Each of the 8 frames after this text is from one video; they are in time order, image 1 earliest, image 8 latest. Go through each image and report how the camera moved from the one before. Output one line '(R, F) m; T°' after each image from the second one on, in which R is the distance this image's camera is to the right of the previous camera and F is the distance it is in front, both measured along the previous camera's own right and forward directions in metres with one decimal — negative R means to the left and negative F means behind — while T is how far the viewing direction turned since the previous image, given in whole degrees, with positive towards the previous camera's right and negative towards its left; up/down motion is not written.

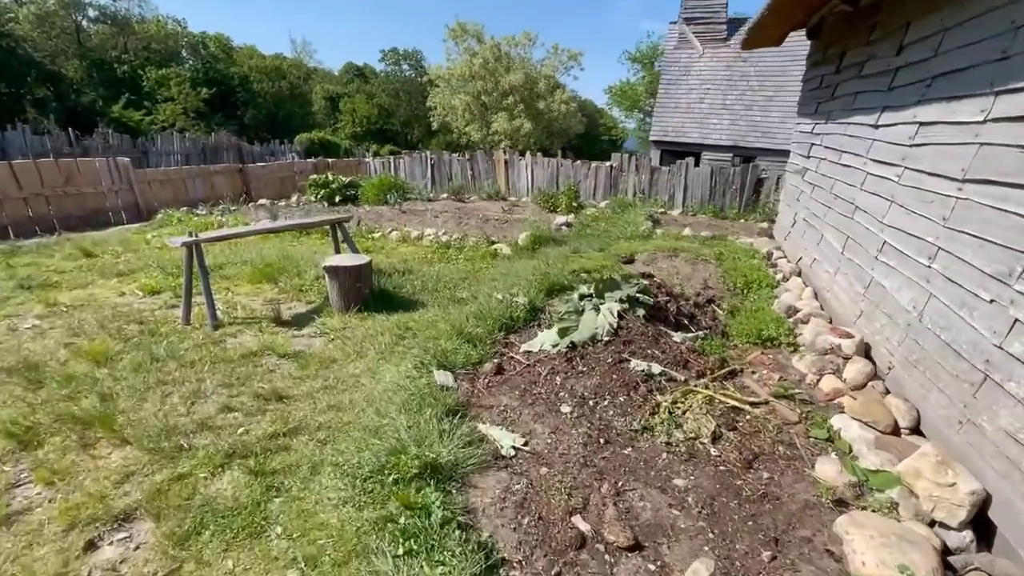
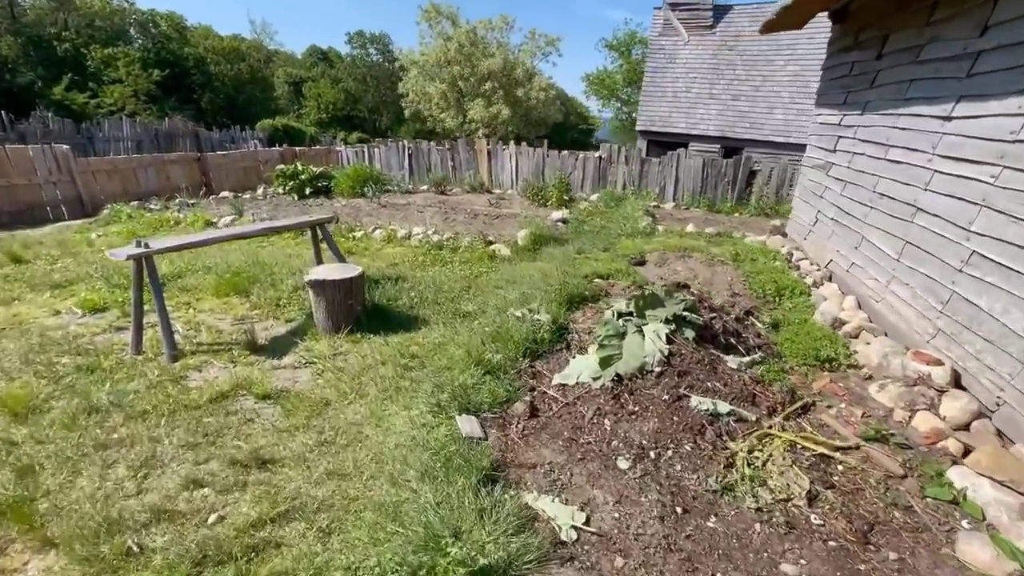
(-0.4, +0.6) m; +3°
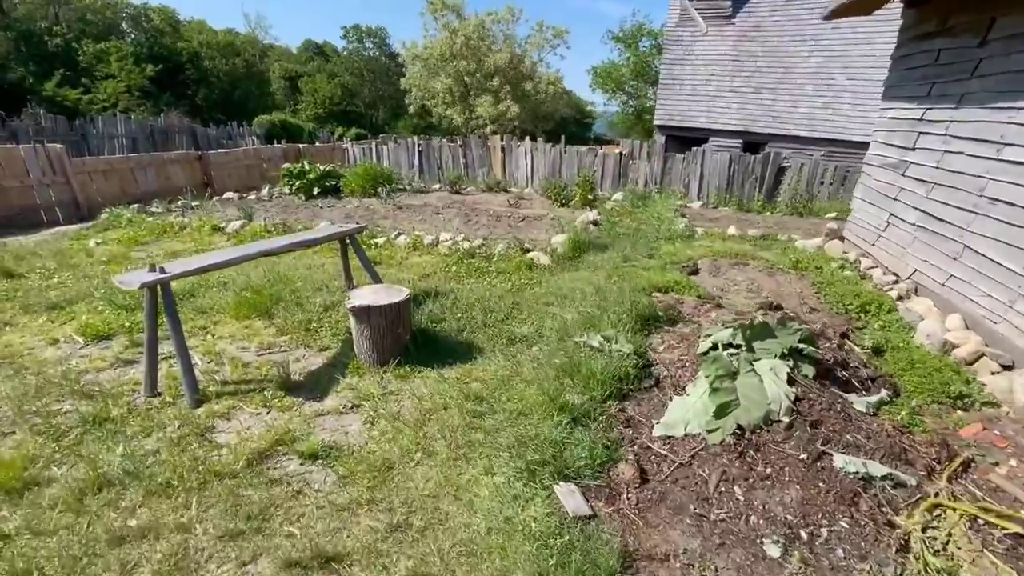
(-0.5, +0.5) m; 0°
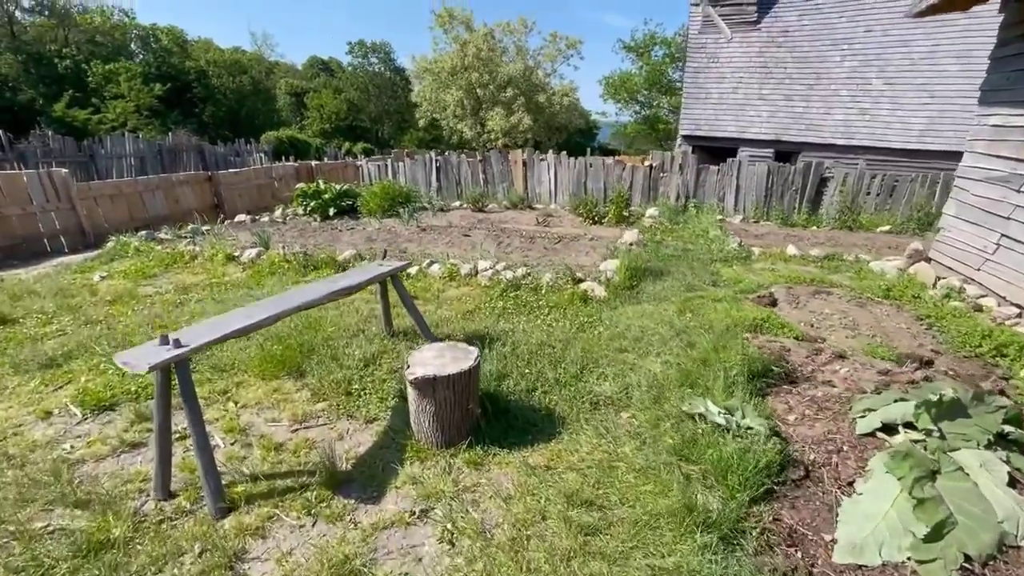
(-0.5, +0.6) m; -1°
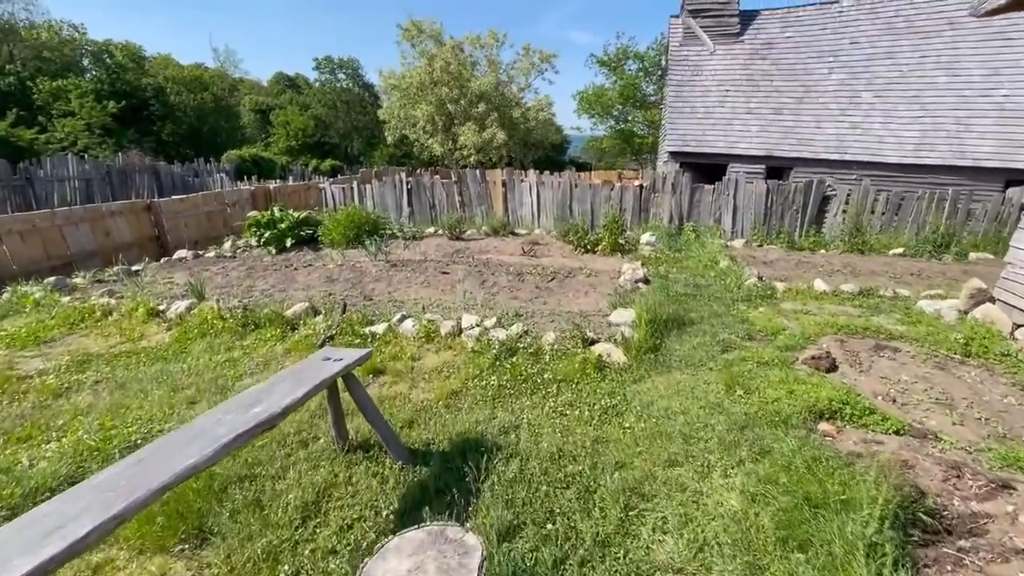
(-0.1, +1.1) m; +3°
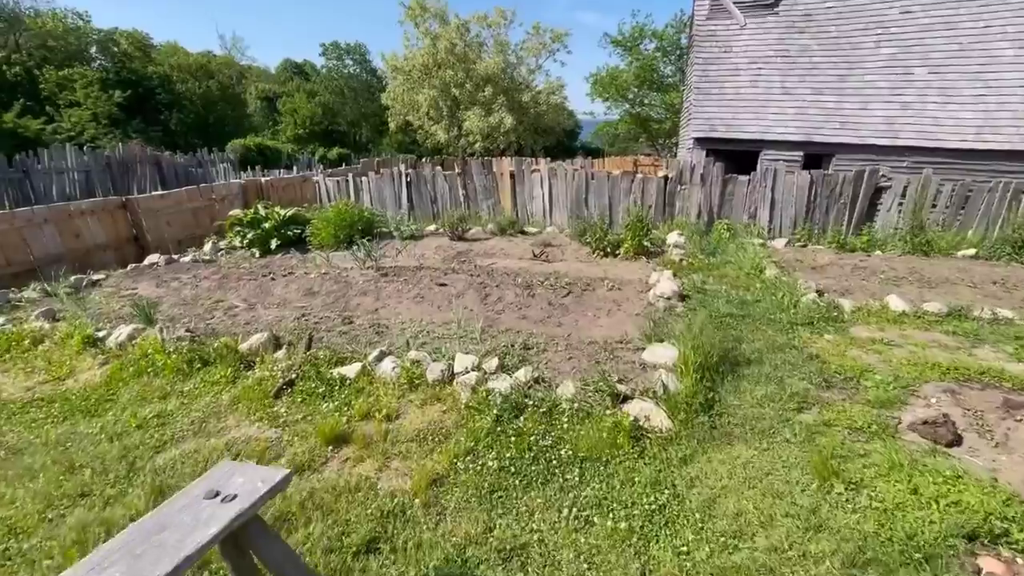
(0.0, +1.0) m; -1°
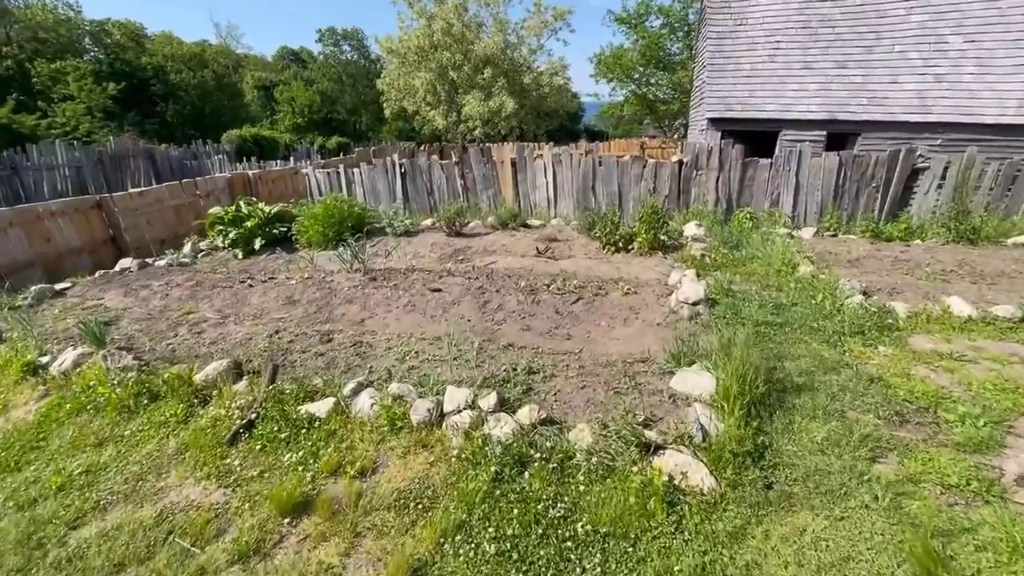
(0.0, +0.6) m; -1°
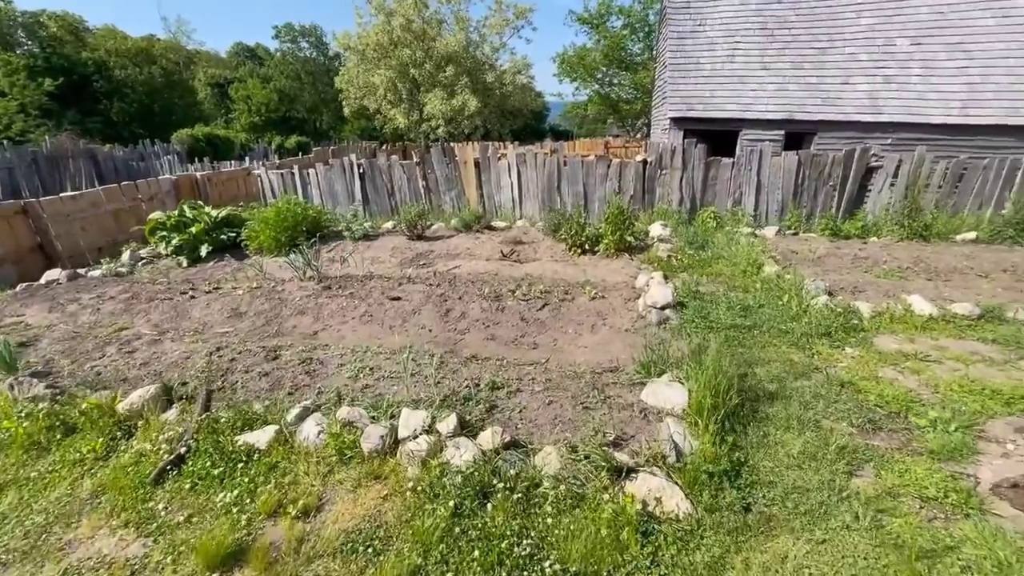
(+0.1, +0.2) m; +4°
